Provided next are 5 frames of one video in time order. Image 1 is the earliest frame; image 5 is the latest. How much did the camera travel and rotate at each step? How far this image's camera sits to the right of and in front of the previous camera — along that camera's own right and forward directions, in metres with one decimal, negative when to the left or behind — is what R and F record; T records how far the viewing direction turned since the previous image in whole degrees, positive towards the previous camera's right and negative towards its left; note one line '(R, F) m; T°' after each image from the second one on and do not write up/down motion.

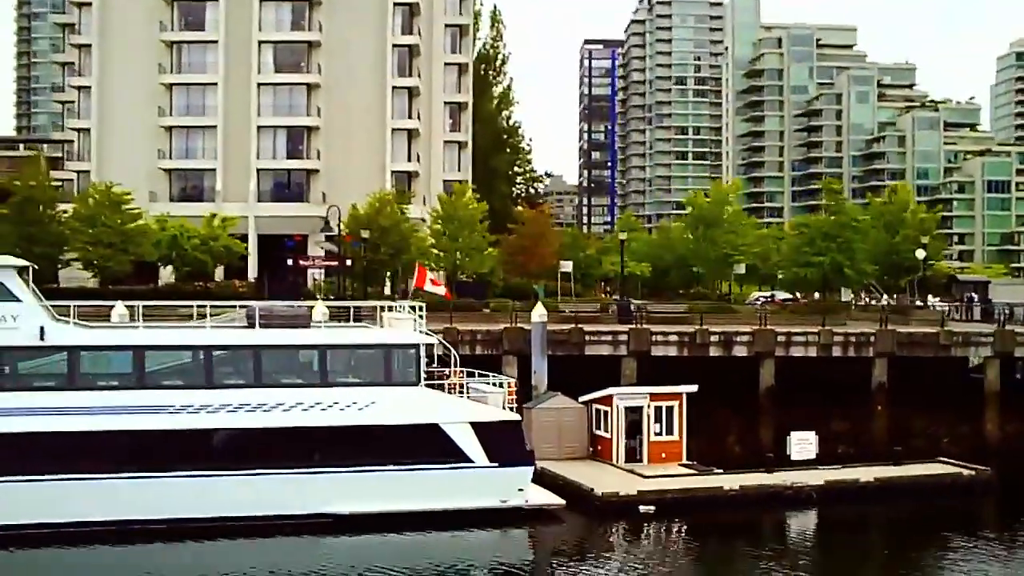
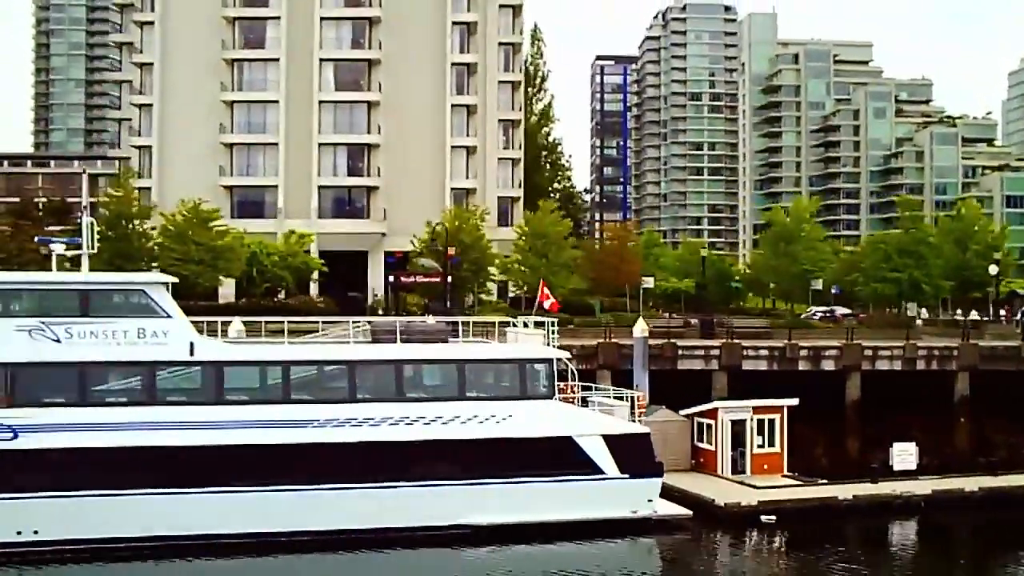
(-2.2, -0.5) m; 0°
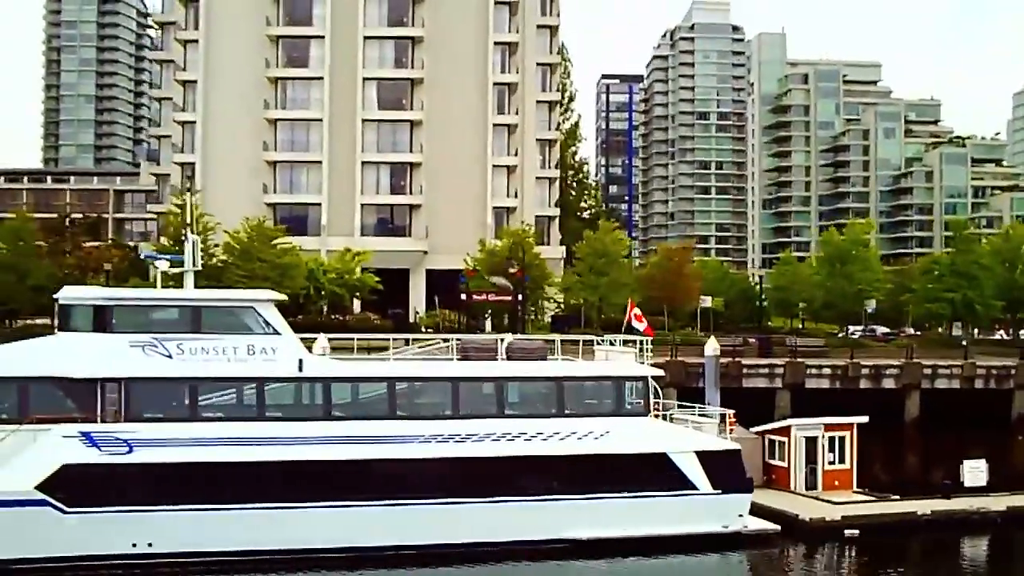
(-1.7, -0.4) m; +1°
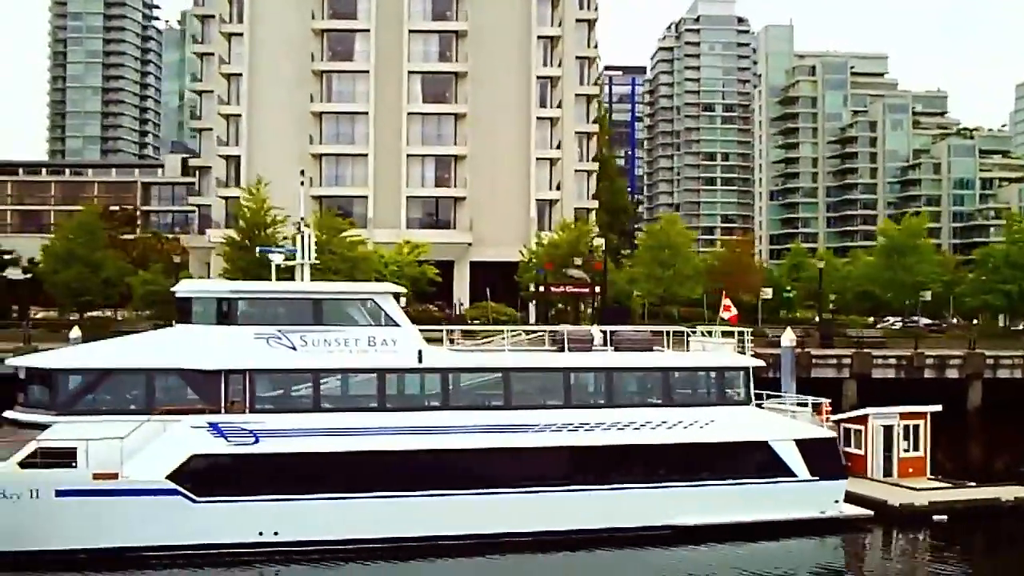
(-2.0, -0.5) m; +1°
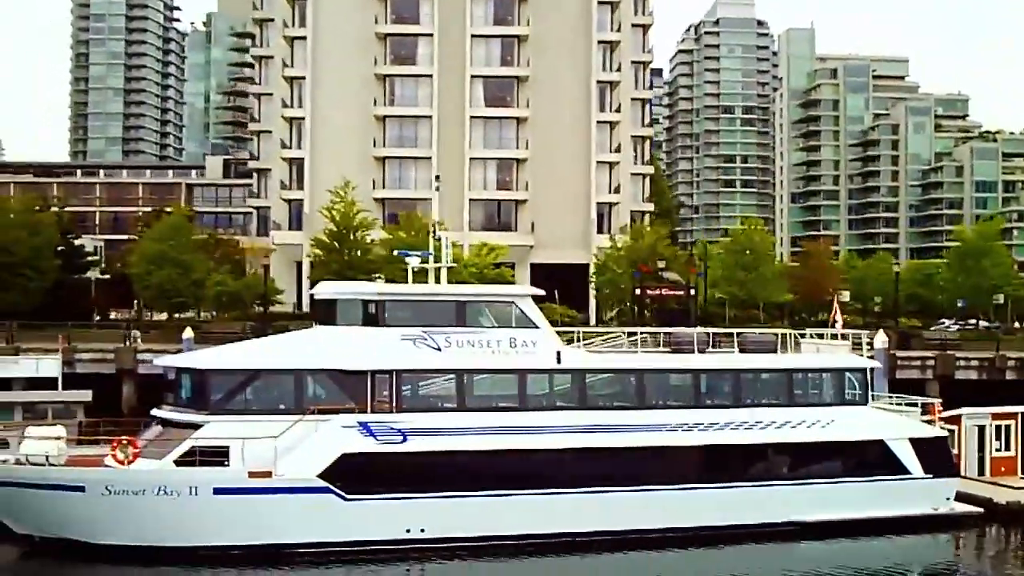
(-2.2, -0.6) m; 0°
